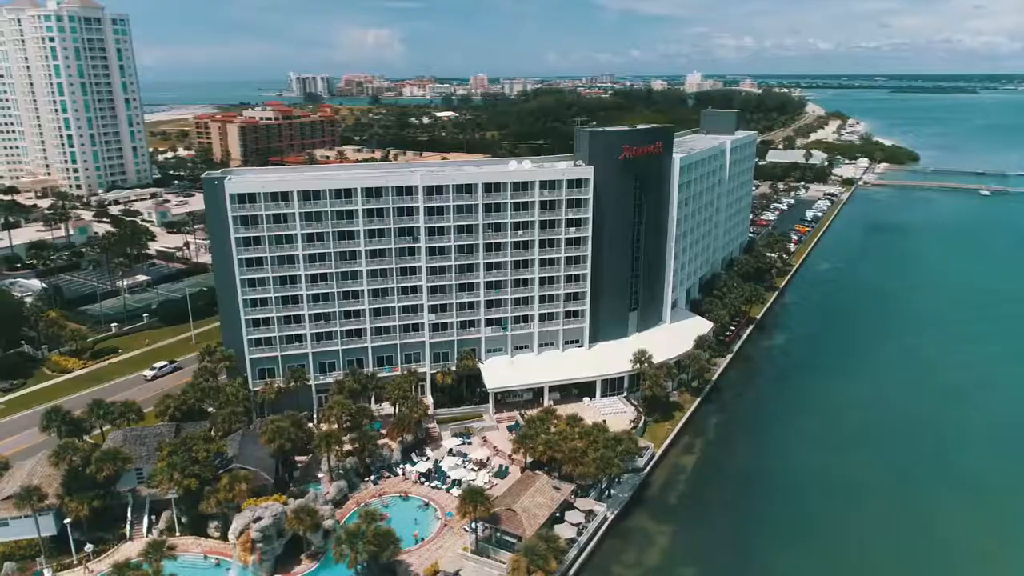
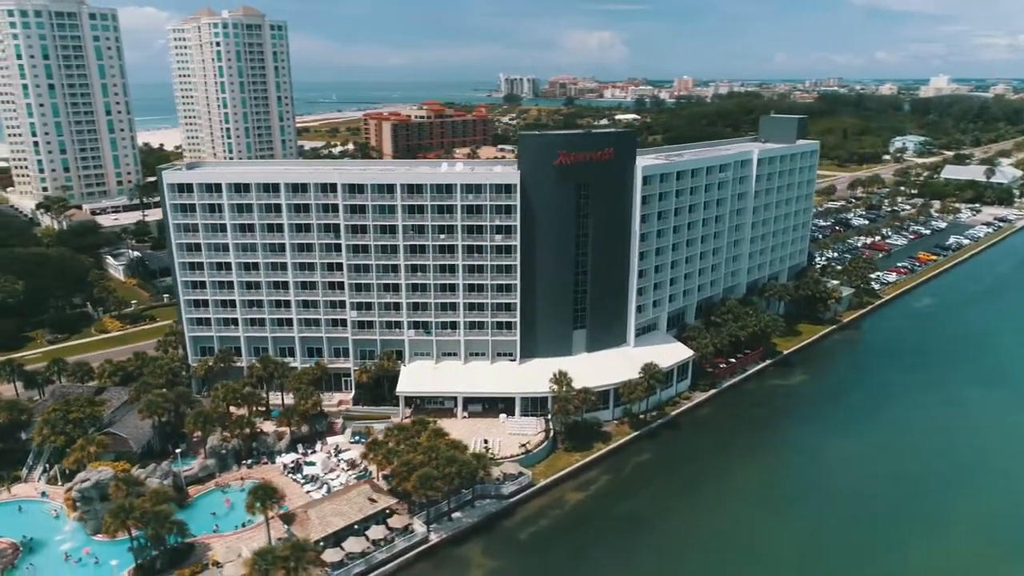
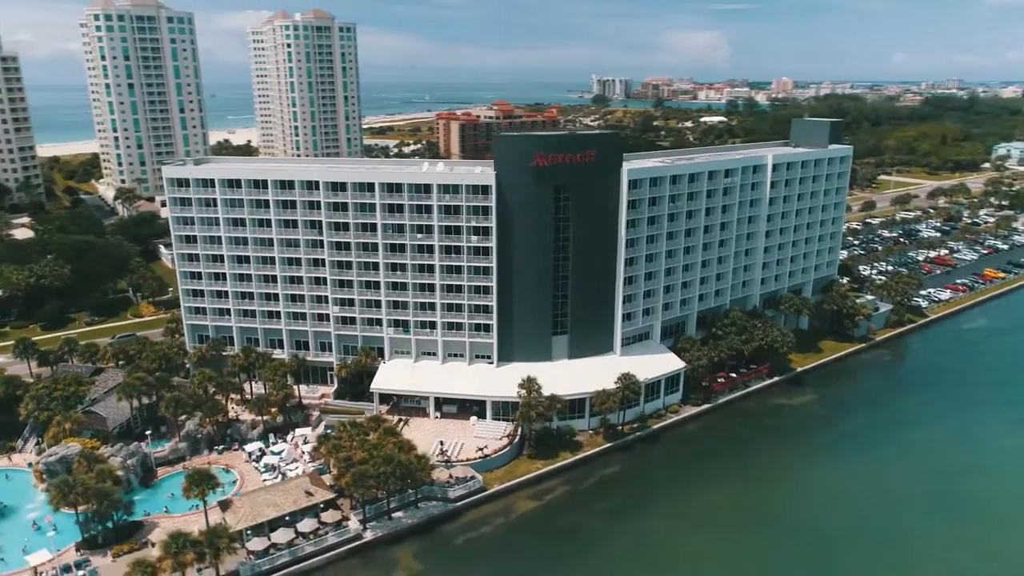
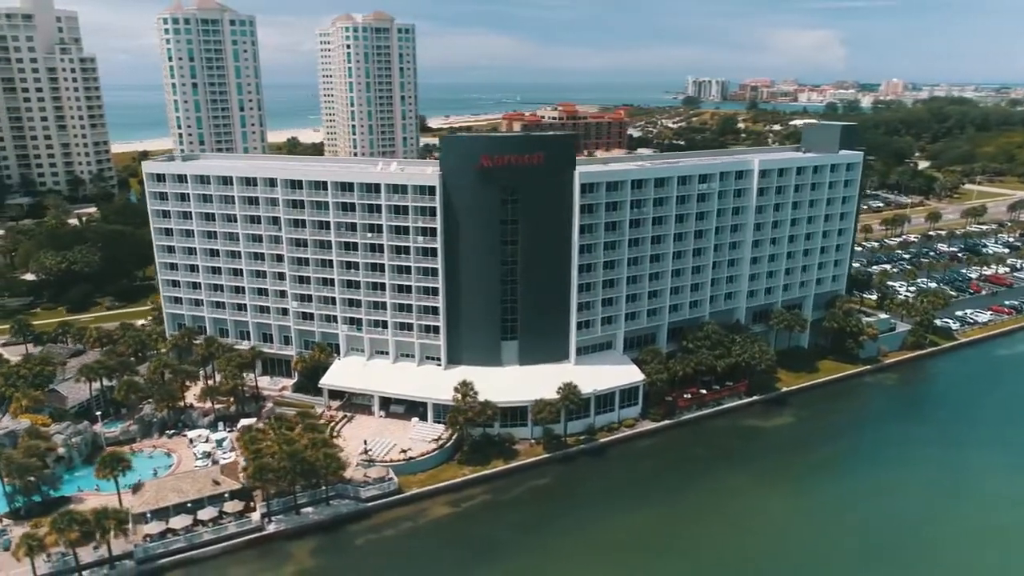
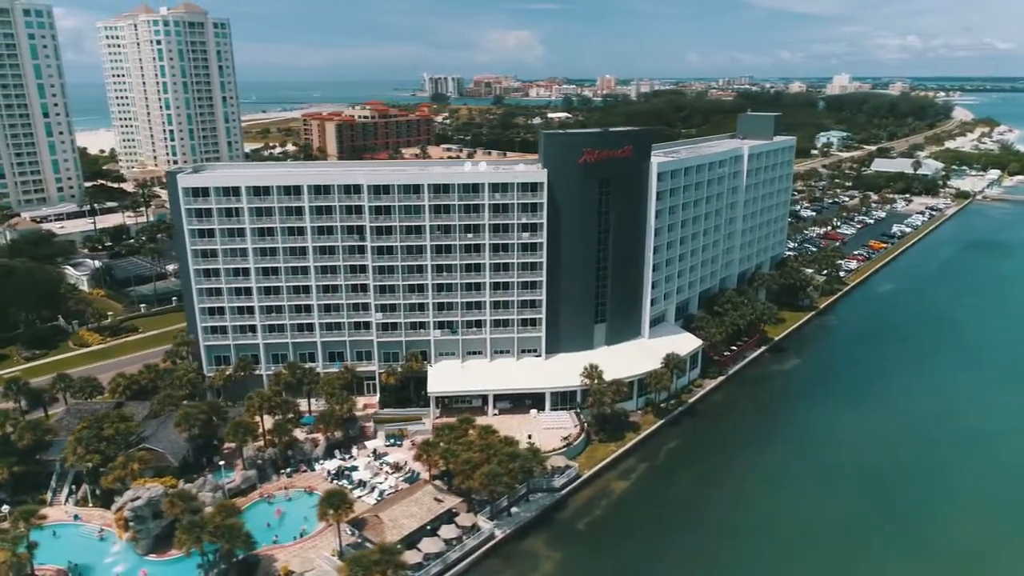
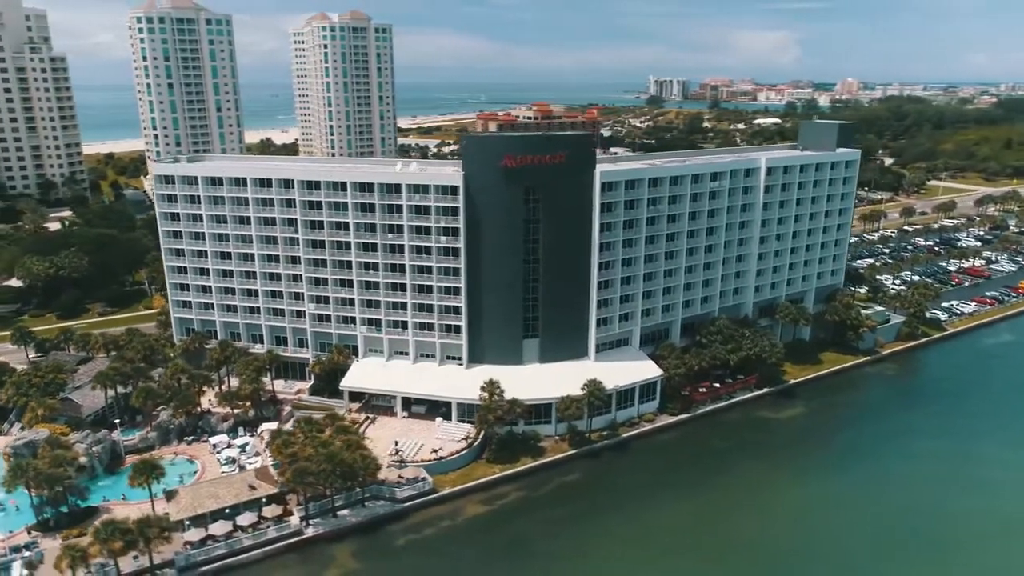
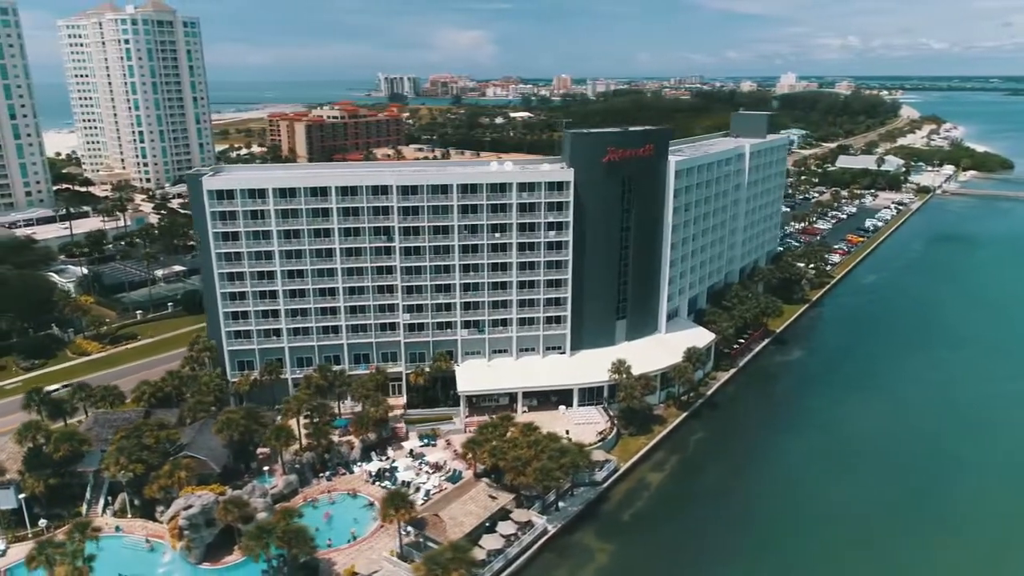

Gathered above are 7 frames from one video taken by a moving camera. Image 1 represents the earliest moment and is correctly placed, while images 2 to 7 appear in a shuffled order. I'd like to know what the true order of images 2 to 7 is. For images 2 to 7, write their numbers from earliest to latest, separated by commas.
7, 5, 2, 3, 6, 4
